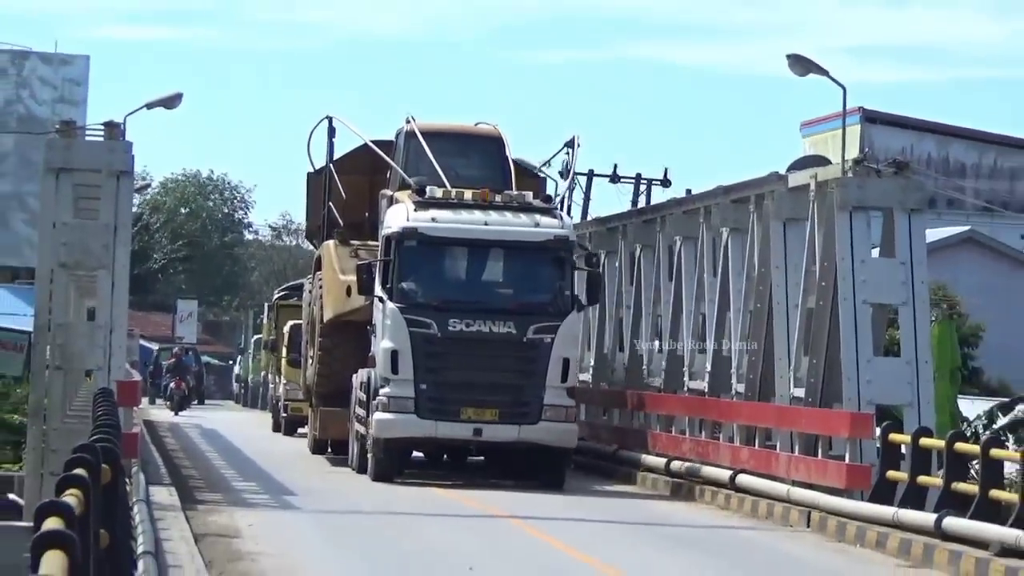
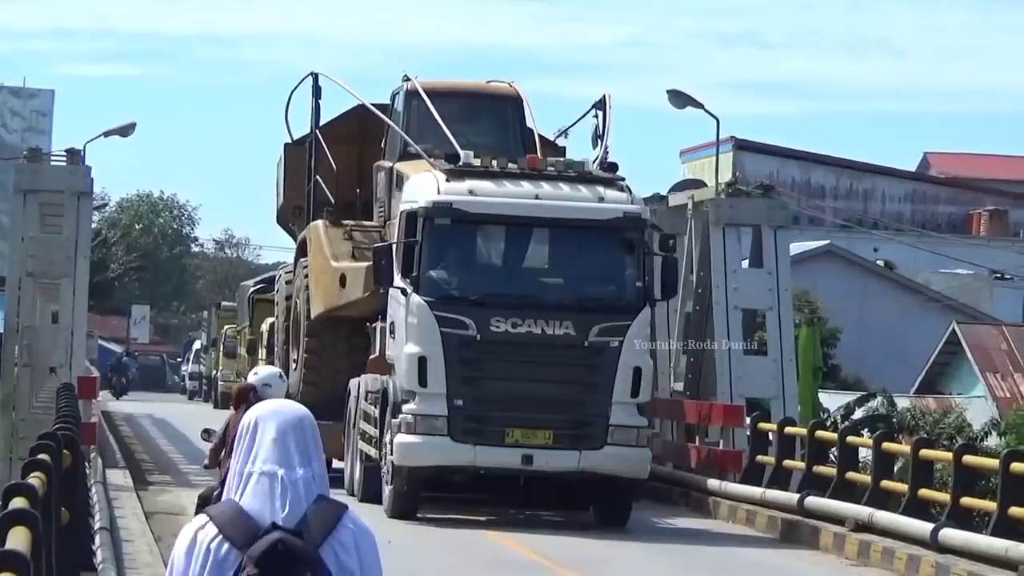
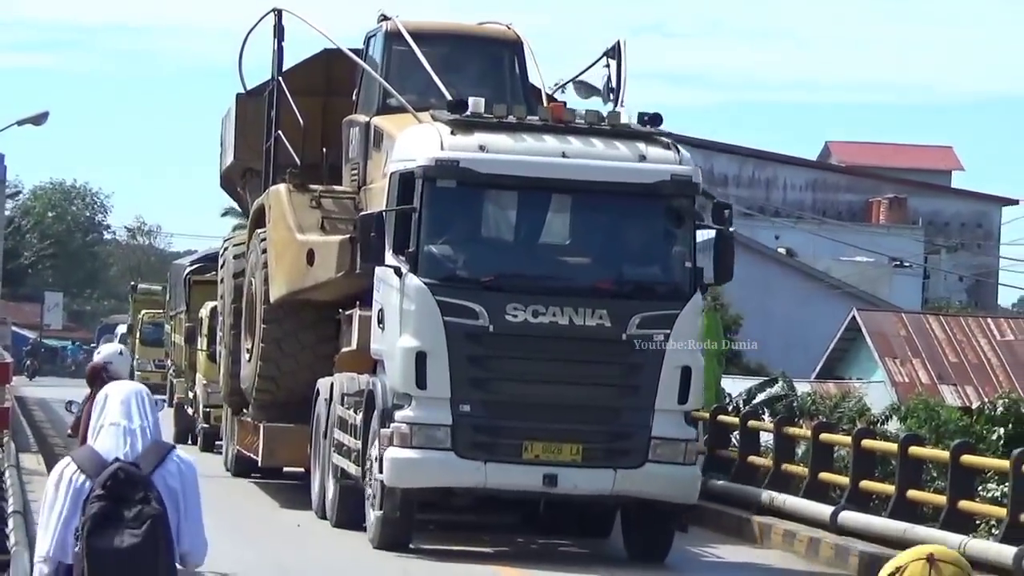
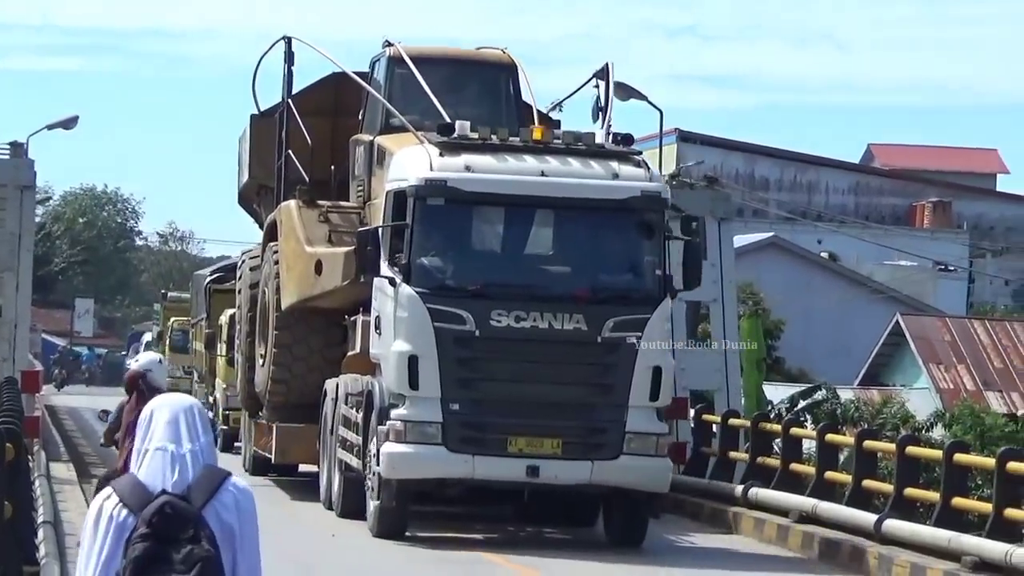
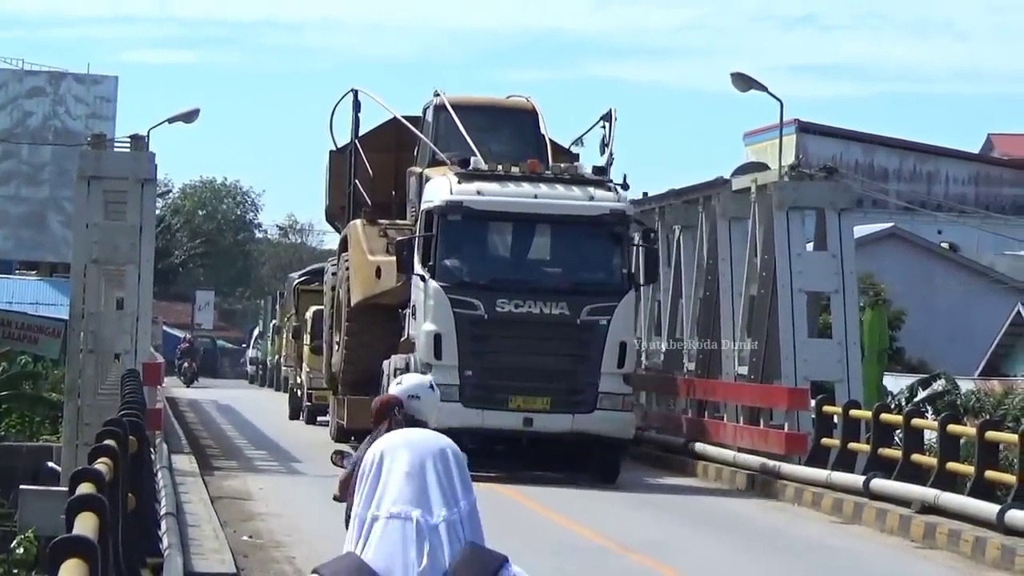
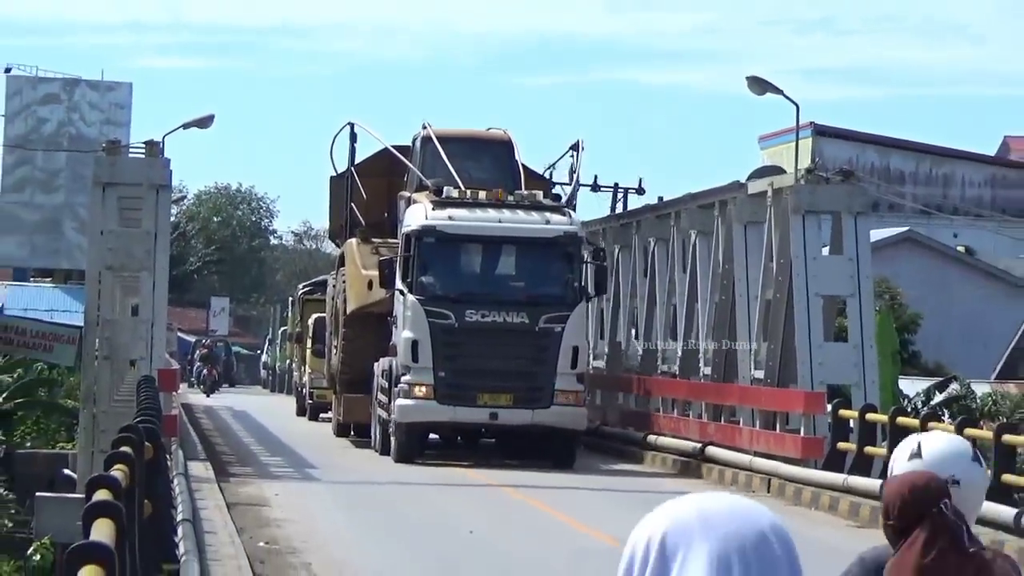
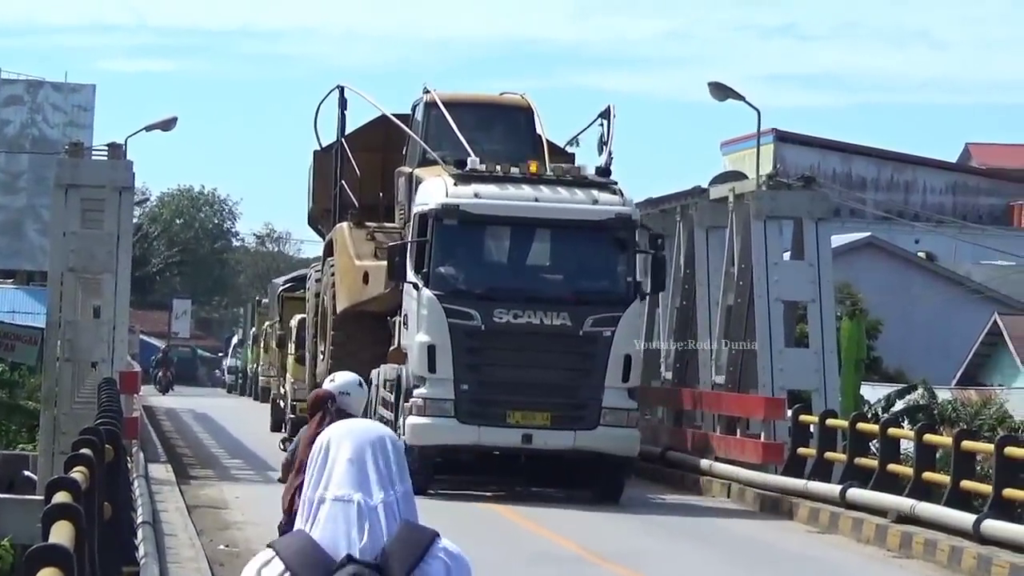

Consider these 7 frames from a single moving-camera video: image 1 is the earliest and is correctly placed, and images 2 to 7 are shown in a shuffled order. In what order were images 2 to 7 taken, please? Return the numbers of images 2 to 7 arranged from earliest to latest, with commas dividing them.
6, 5, 7, 2, 4, 3
